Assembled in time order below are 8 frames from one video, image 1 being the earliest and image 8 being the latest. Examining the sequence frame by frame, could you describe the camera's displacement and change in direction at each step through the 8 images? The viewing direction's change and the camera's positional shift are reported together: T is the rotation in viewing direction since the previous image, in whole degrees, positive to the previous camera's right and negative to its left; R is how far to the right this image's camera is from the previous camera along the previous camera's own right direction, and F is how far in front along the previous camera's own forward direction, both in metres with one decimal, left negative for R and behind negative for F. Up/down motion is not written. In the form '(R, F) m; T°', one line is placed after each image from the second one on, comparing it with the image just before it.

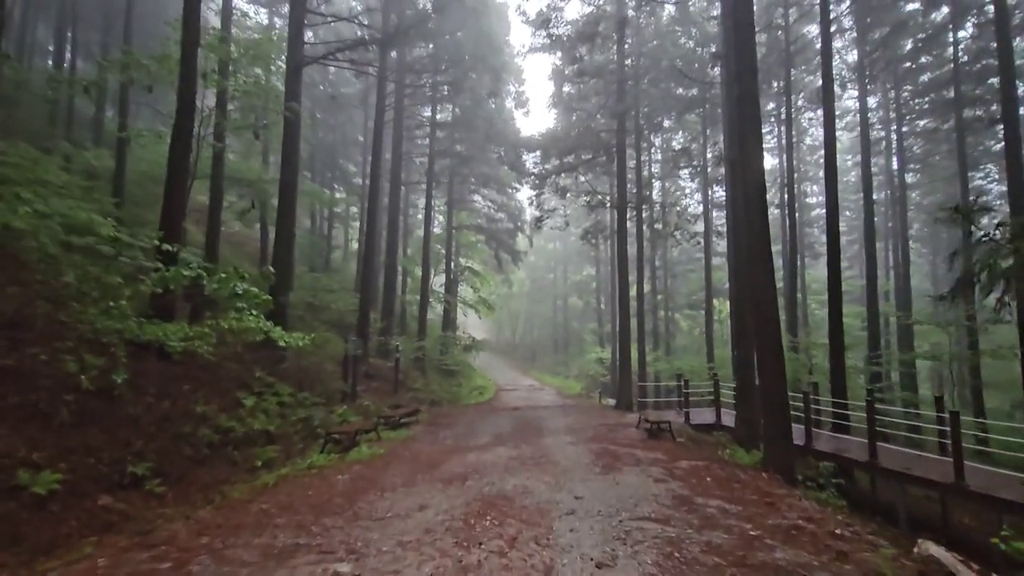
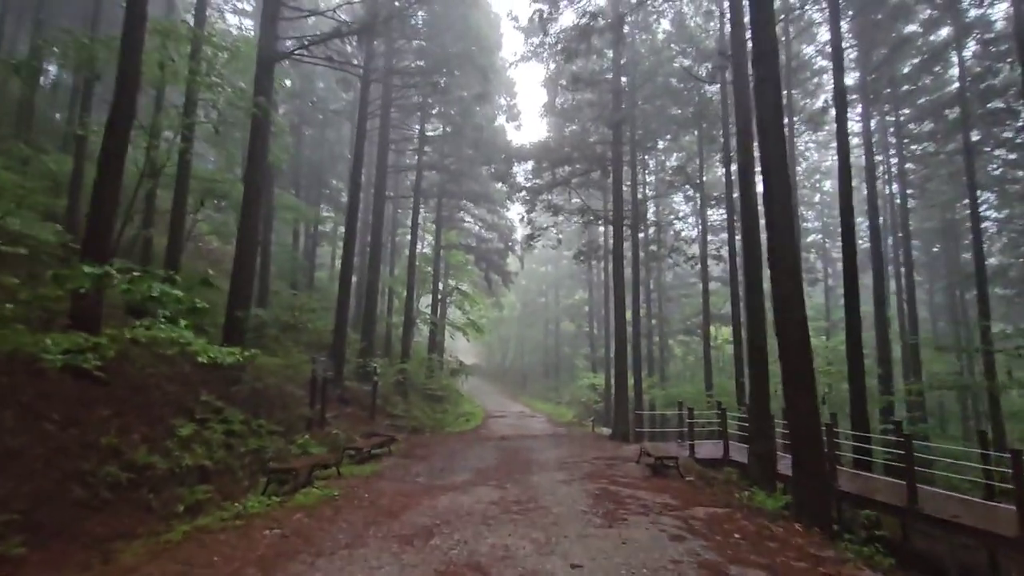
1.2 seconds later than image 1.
(+0.1, +1.1) m; +1°
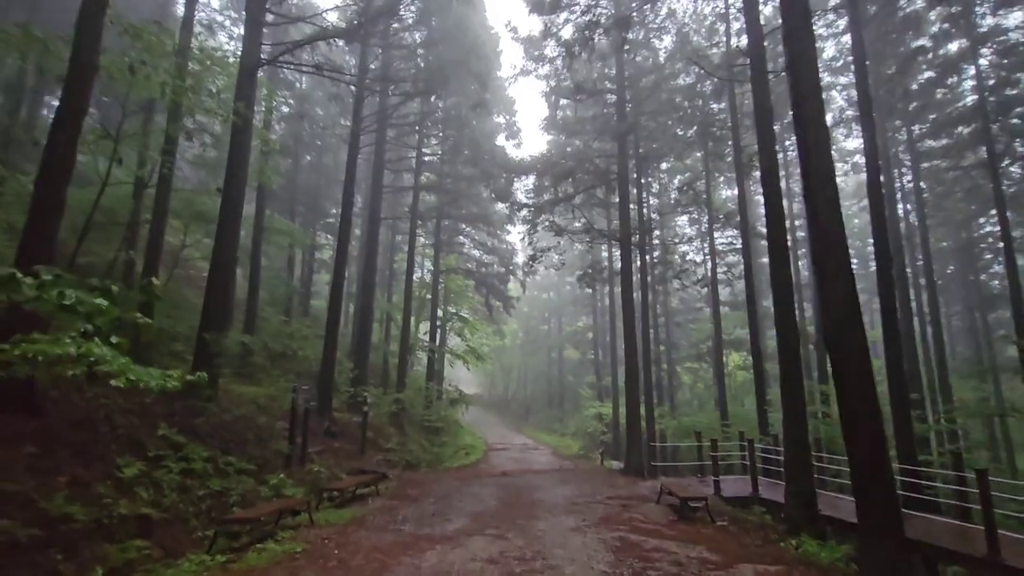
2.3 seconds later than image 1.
(0.0, +1.0) m; 0°
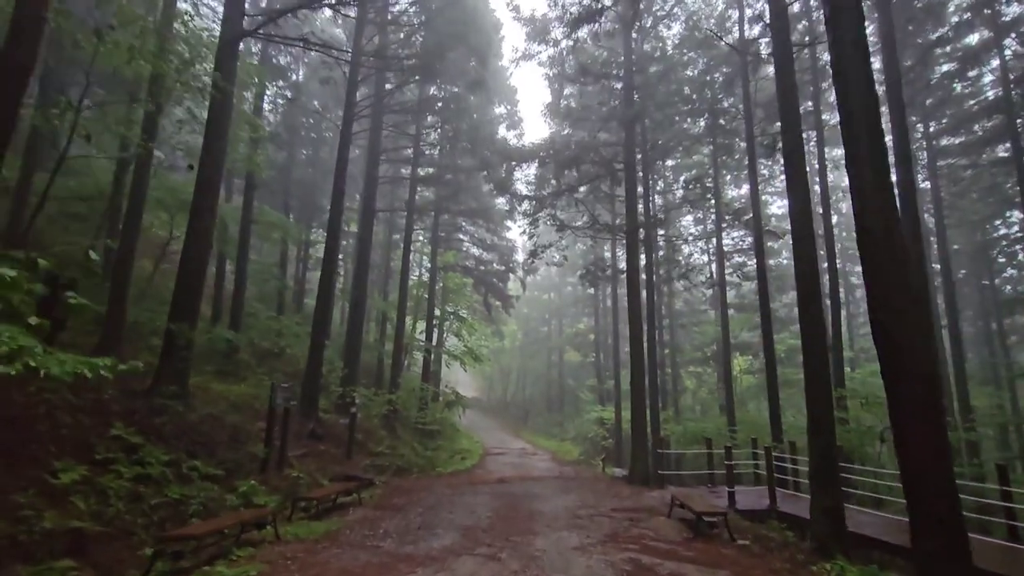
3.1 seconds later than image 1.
(0.0, +0.8) m; 0°
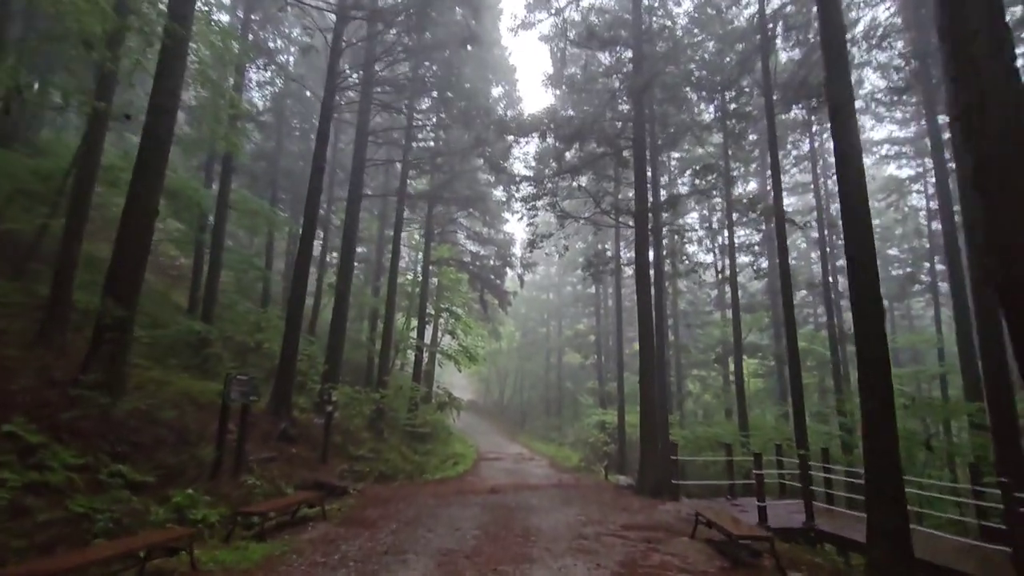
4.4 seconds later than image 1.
(+0.1, +1.3) m; 0°
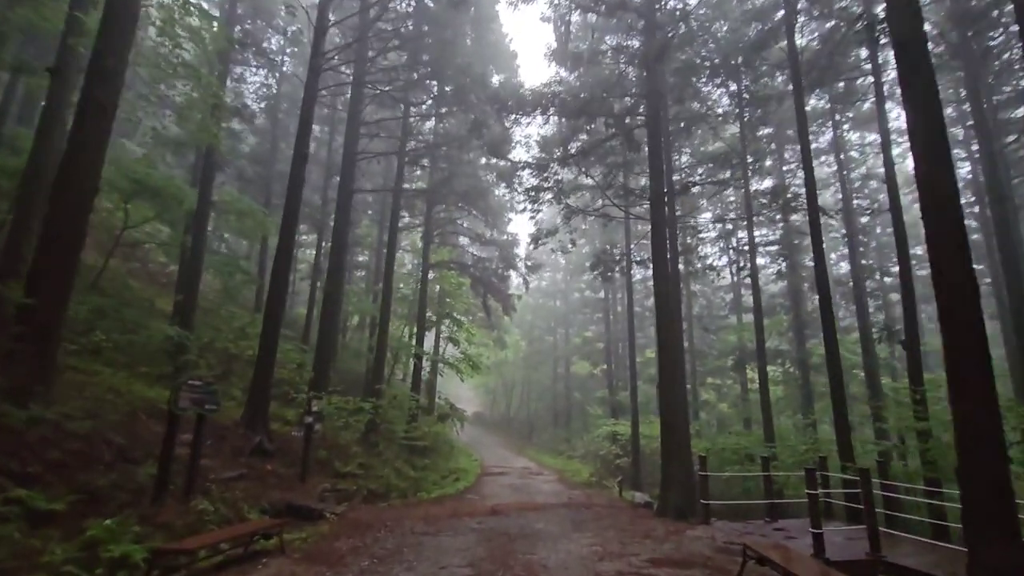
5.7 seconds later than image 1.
(+0.1, +1.3) m; -1°
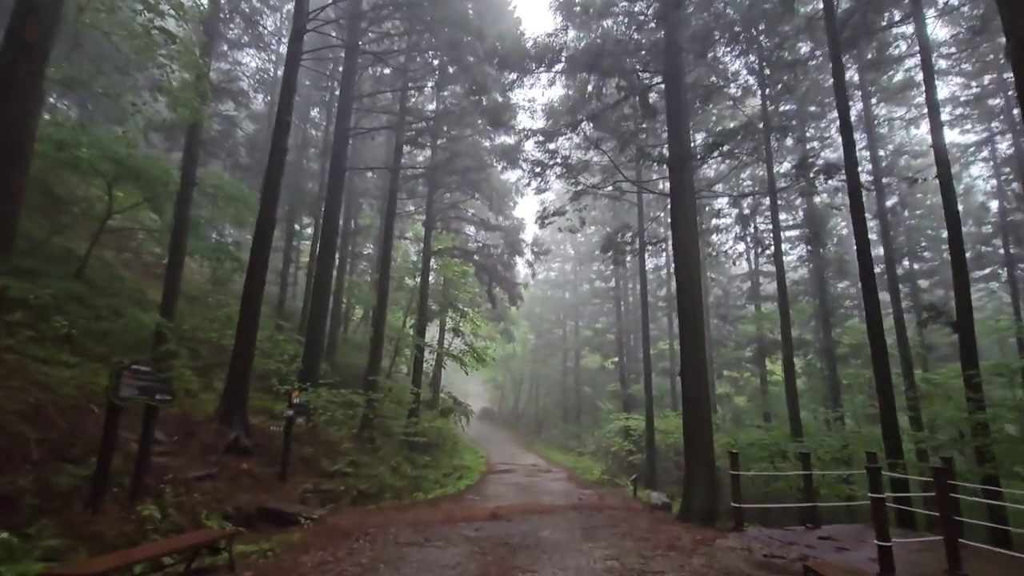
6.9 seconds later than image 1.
(+0.1, +1.1) m; -1°
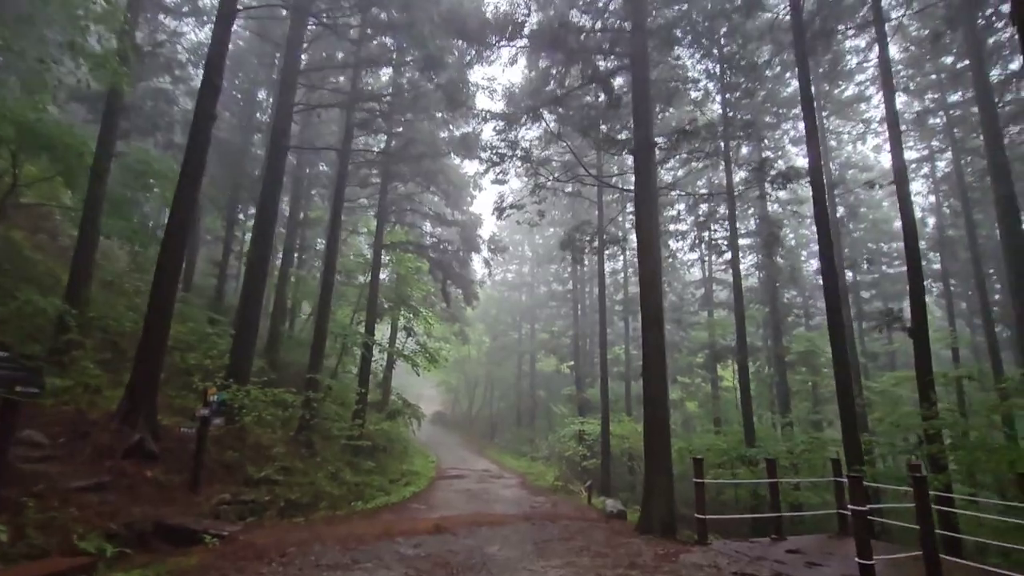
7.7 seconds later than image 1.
(+0.1, +0.8) m; +5°
